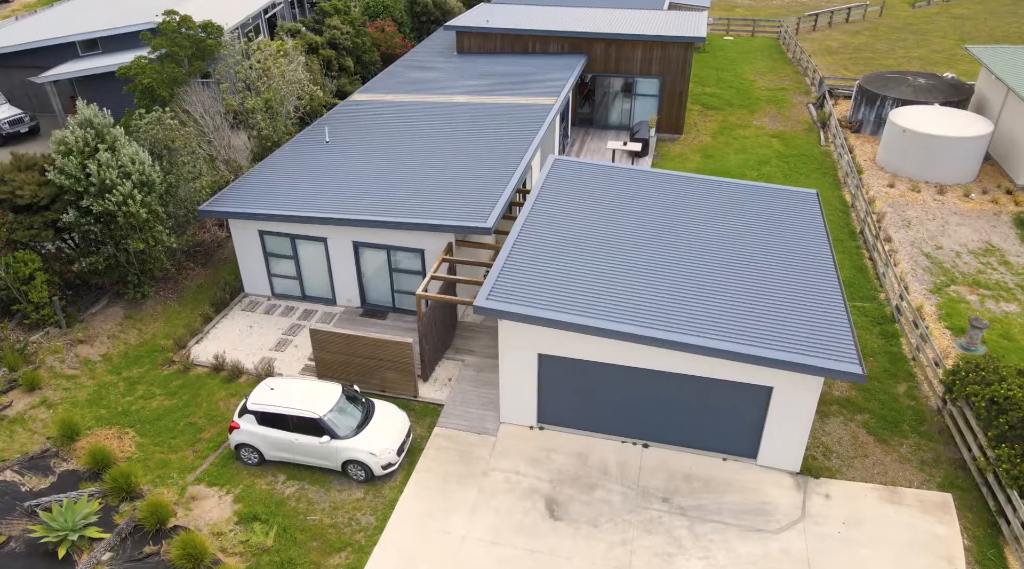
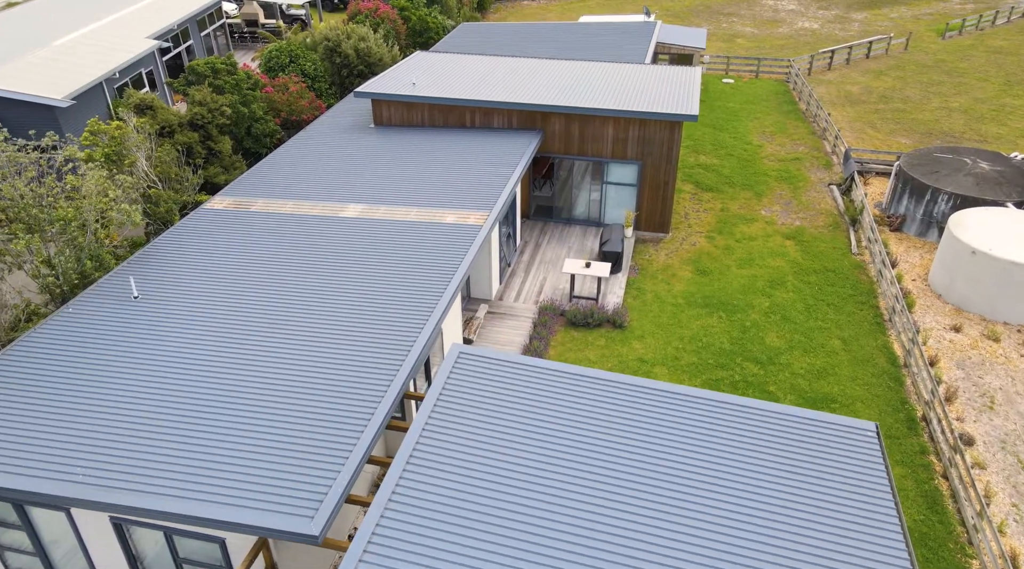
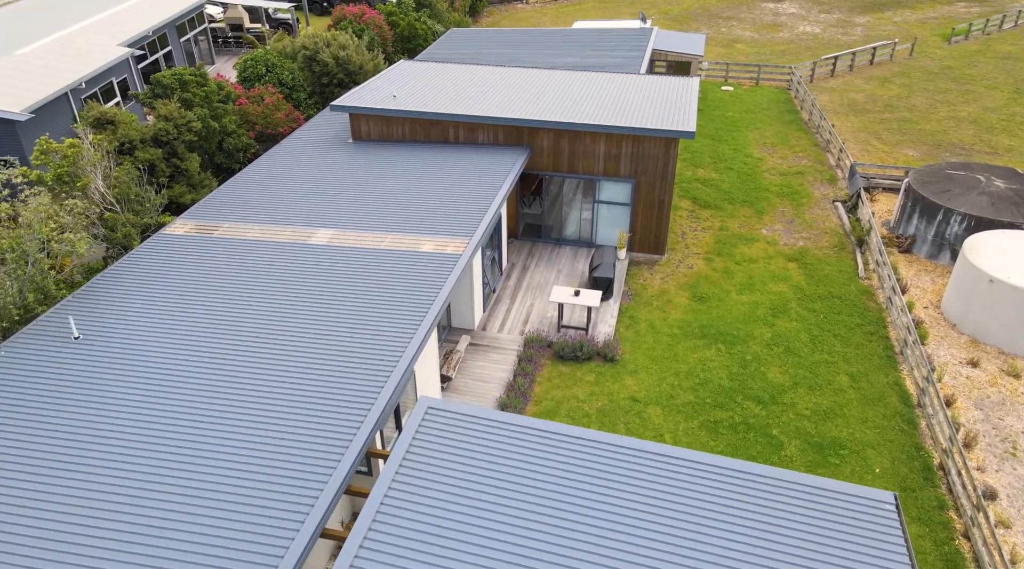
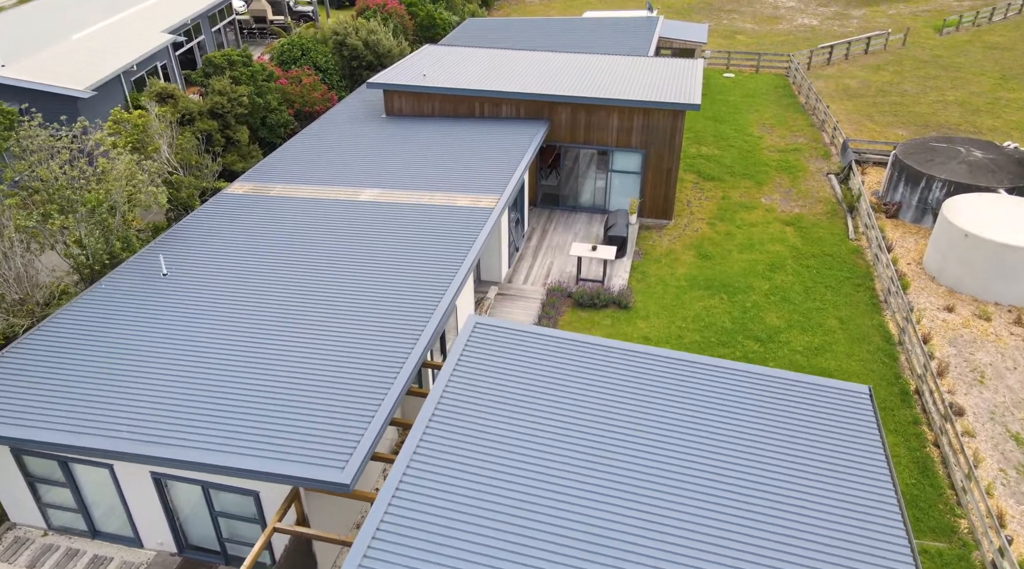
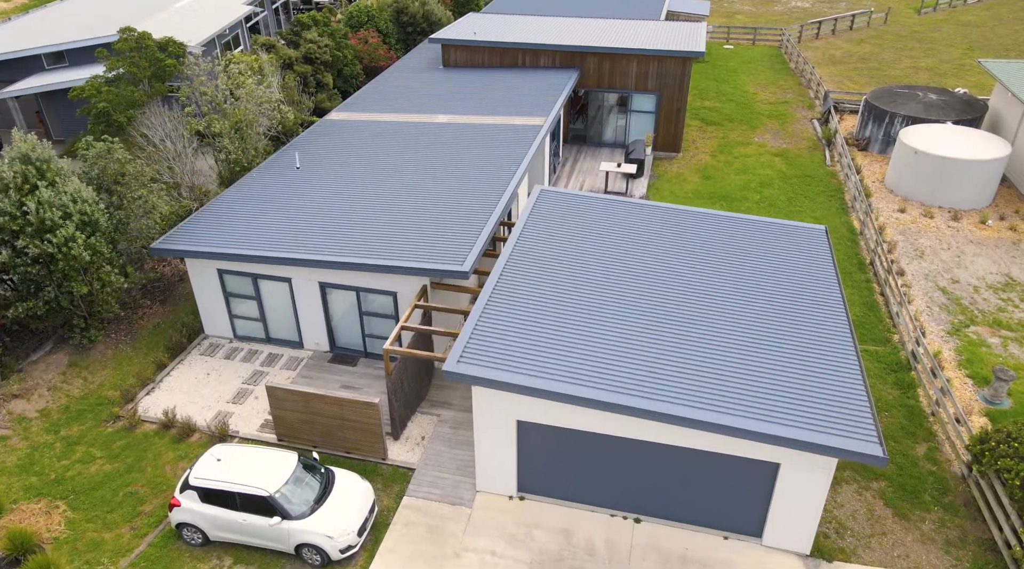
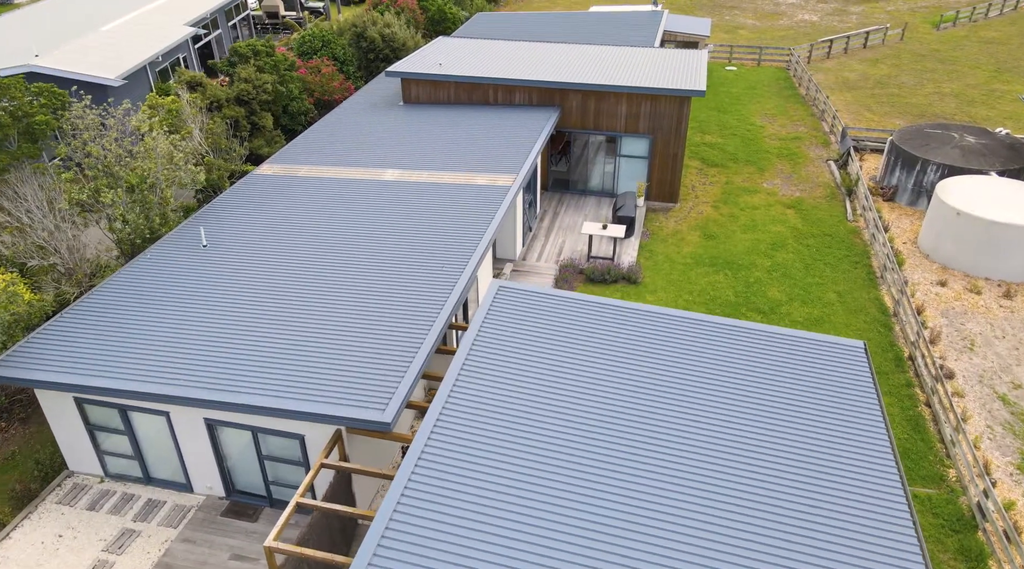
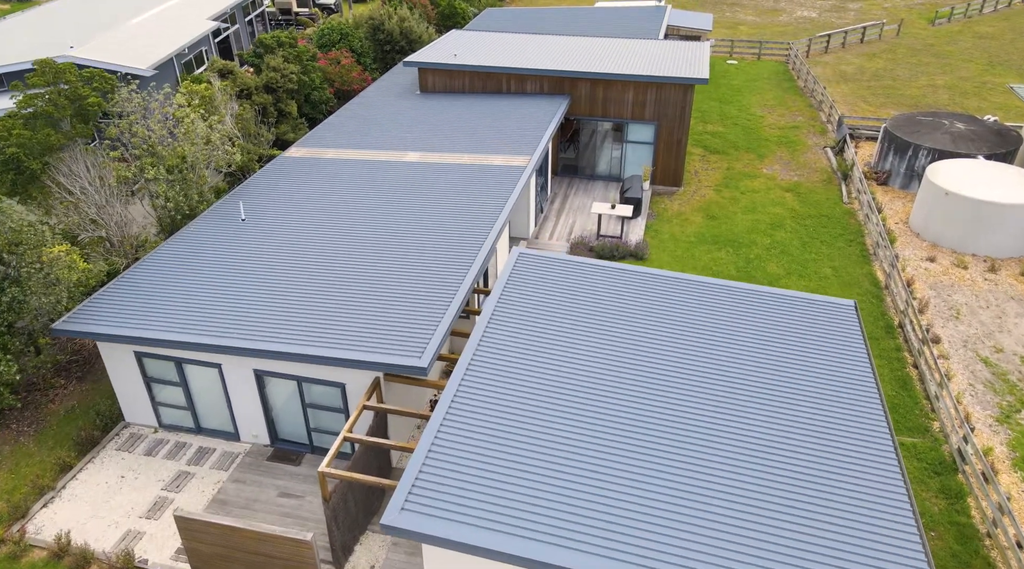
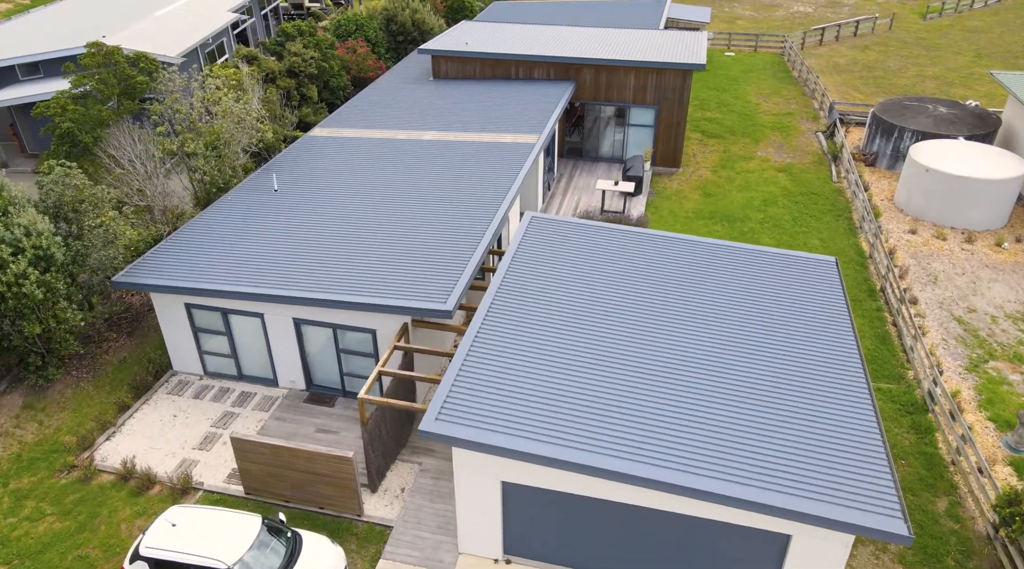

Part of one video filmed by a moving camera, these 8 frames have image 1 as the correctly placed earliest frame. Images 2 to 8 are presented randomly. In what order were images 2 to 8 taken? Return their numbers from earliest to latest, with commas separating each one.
5, 8, 7, 6, 4, 2, 3
